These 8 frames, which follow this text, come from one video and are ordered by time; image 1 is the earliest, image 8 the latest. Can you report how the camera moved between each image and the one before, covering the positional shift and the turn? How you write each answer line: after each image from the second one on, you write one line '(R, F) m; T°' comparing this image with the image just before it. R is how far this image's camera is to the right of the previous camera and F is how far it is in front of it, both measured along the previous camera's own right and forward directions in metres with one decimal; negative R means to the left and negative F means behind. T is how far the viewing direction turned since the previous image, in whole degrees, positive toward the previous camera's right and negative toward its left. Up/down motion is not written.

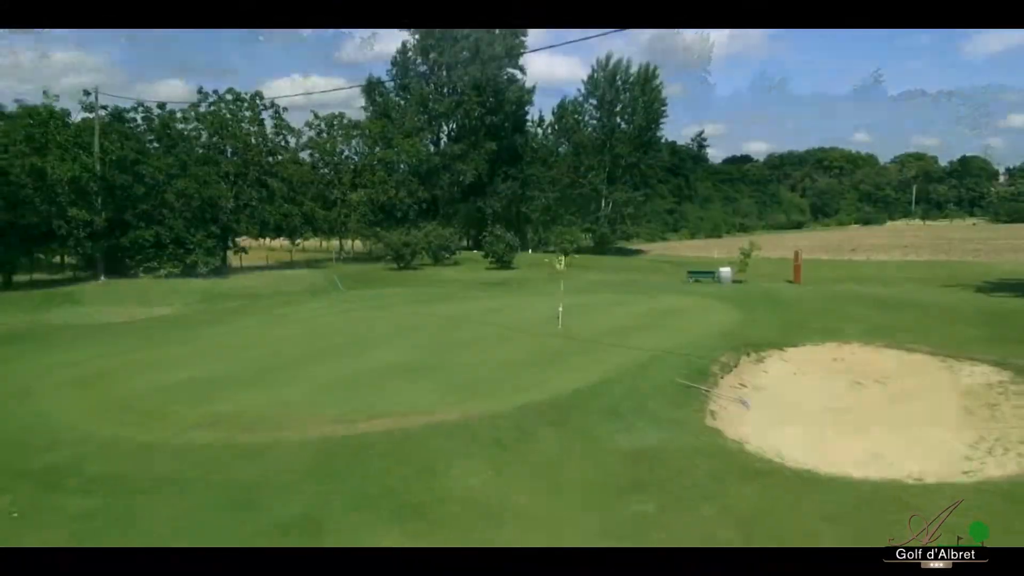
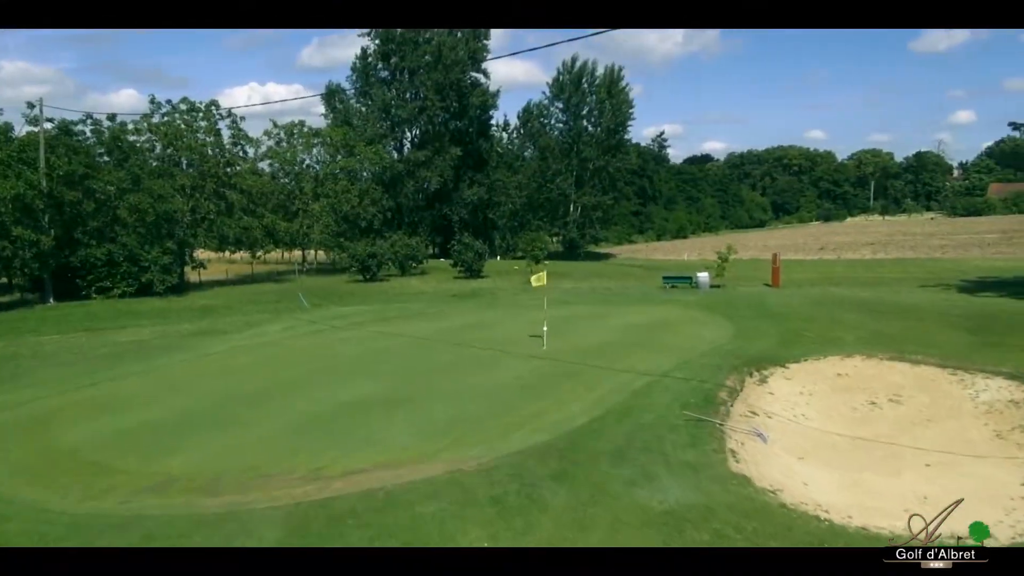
(-0.4, +1.4) m; +3°
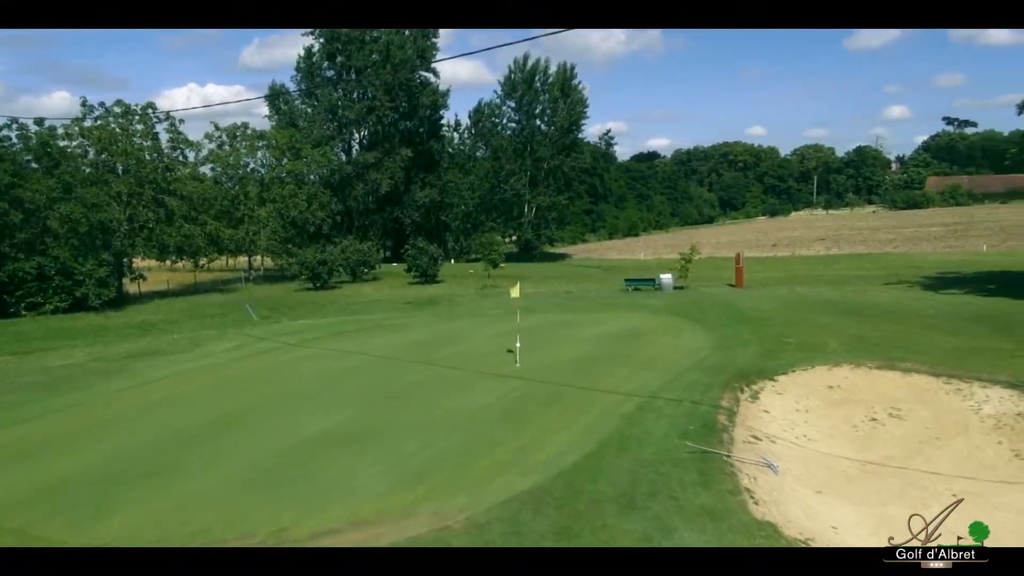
(-0.4, +1.3) m; +4°
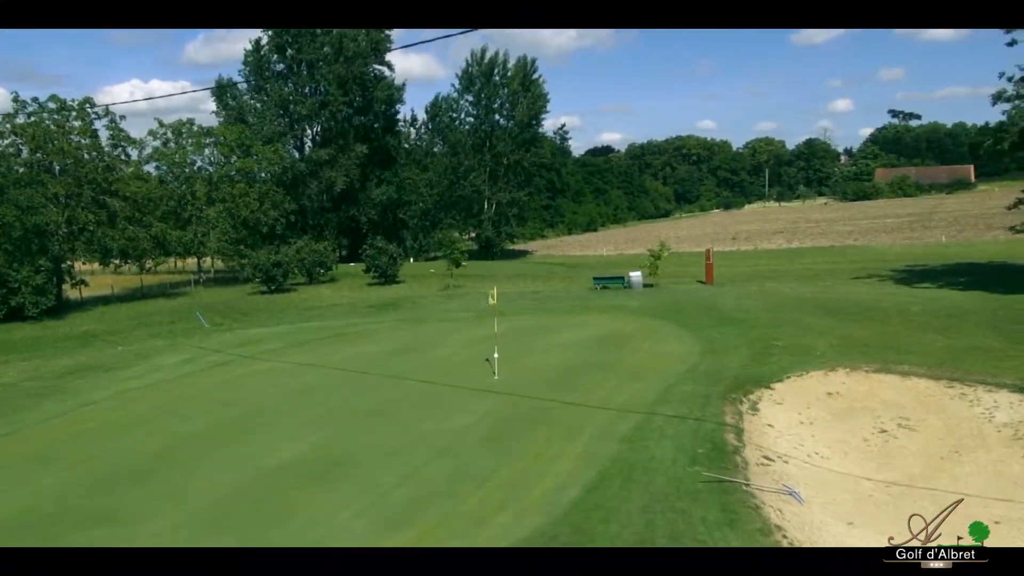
(-0.4, +1.3) m; +3°
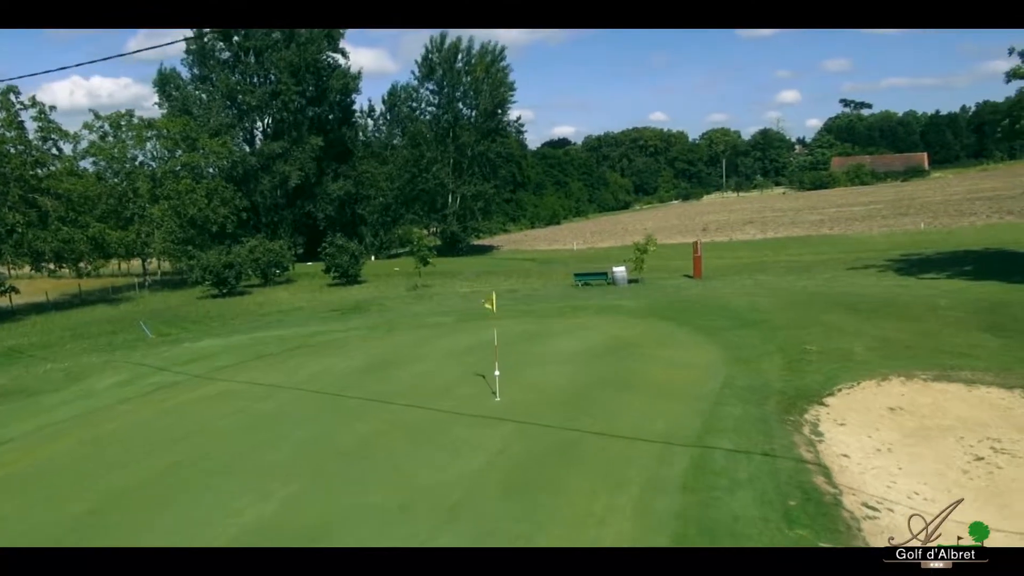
(-0.8, +2.7) m; +3°
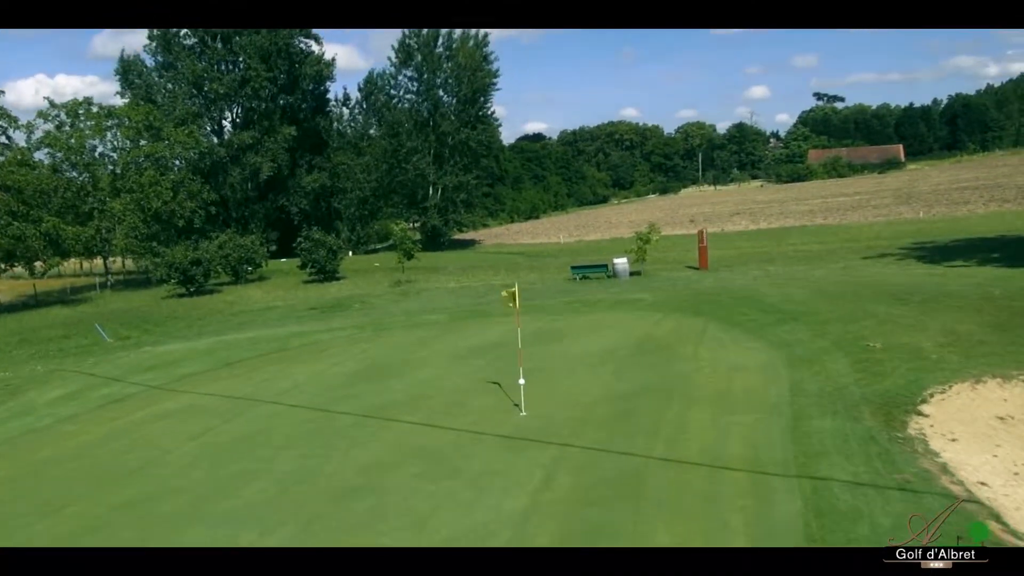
(-0.8, +2.5) m; +2°
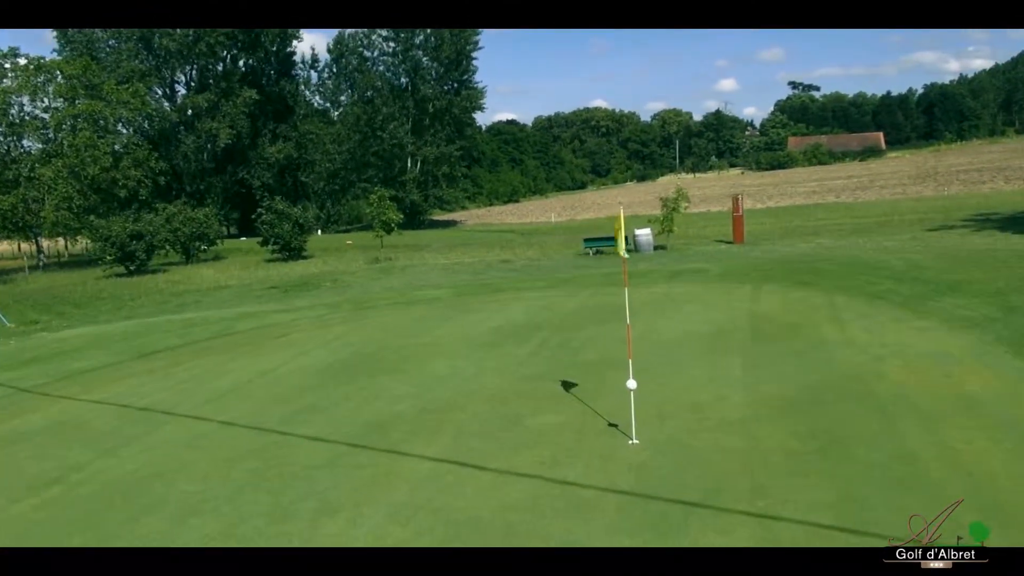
(-1.1, +5.1) m; +2°
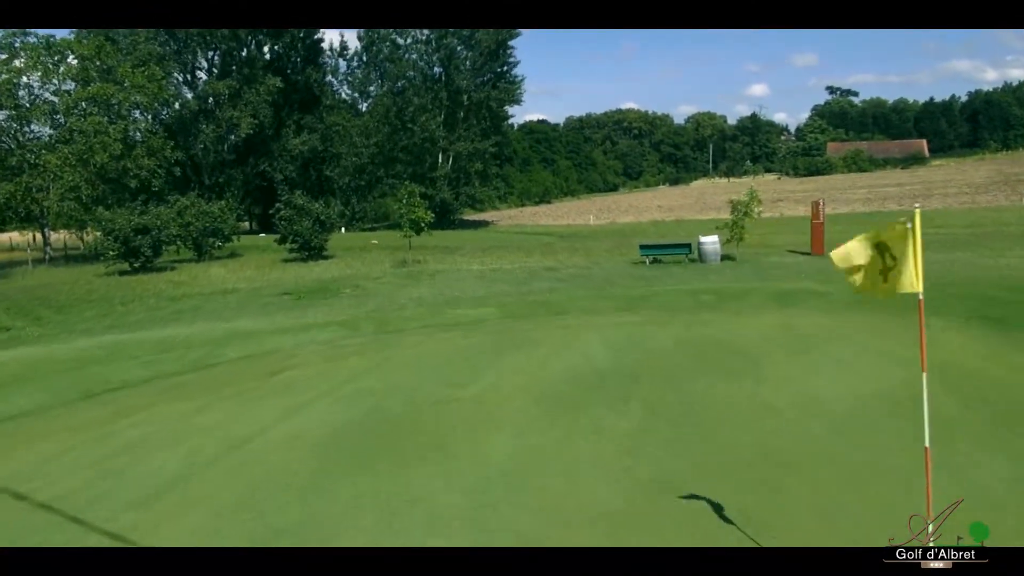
(-0.6, +3.3) m; -2°
